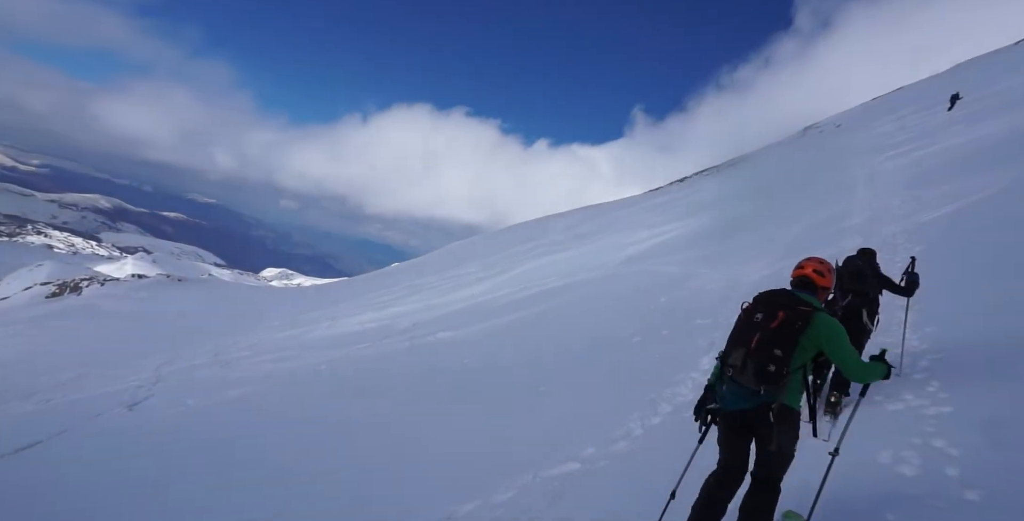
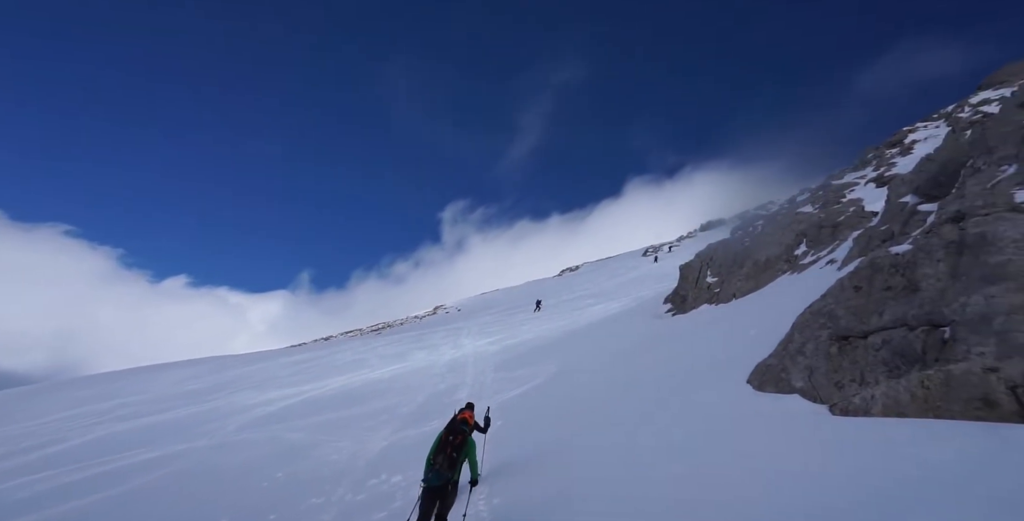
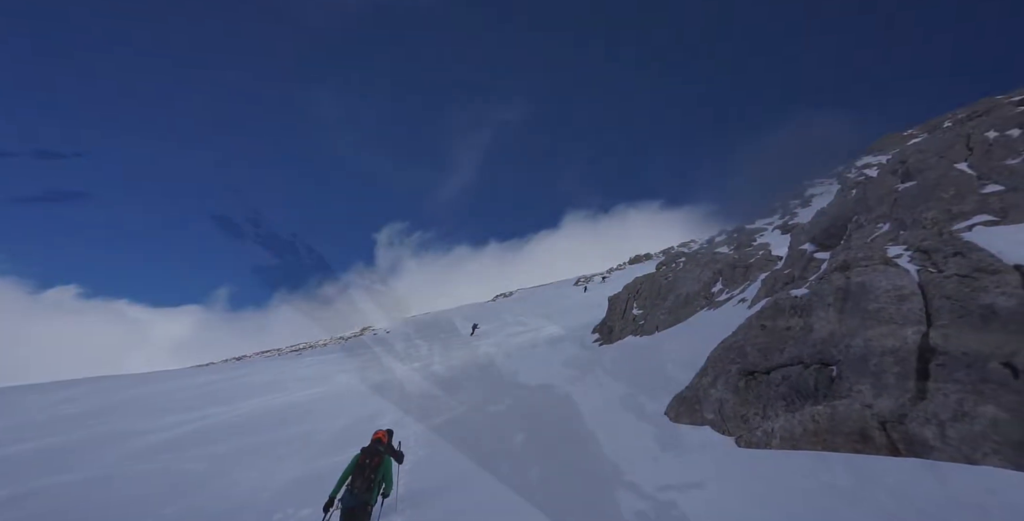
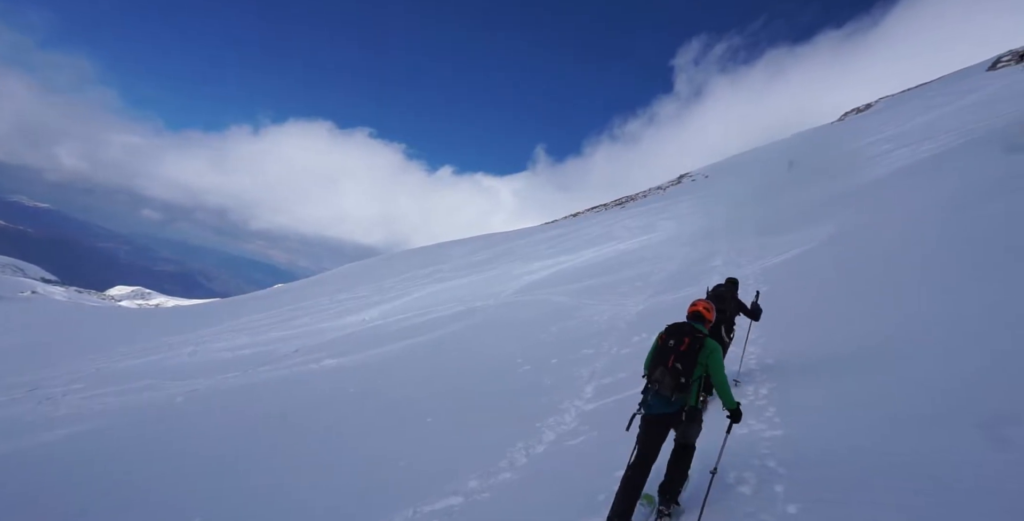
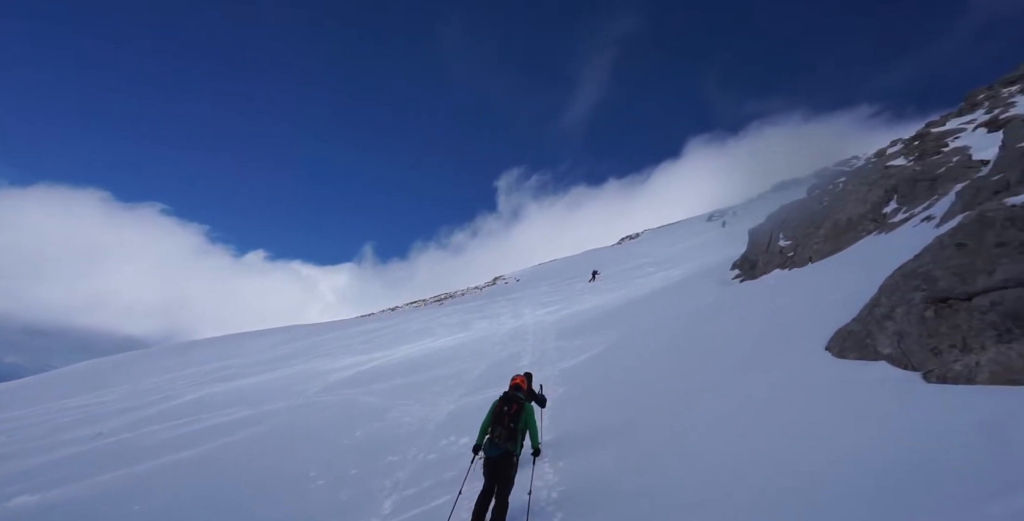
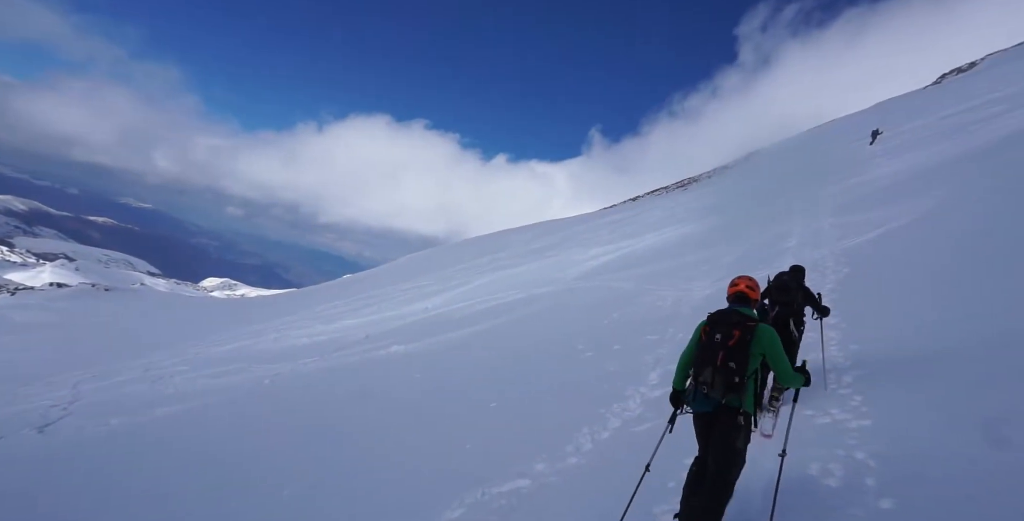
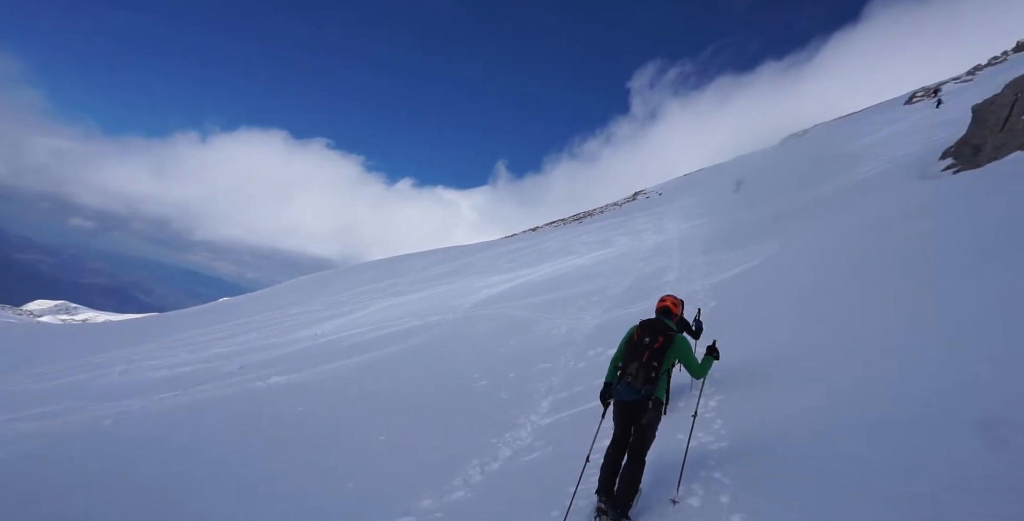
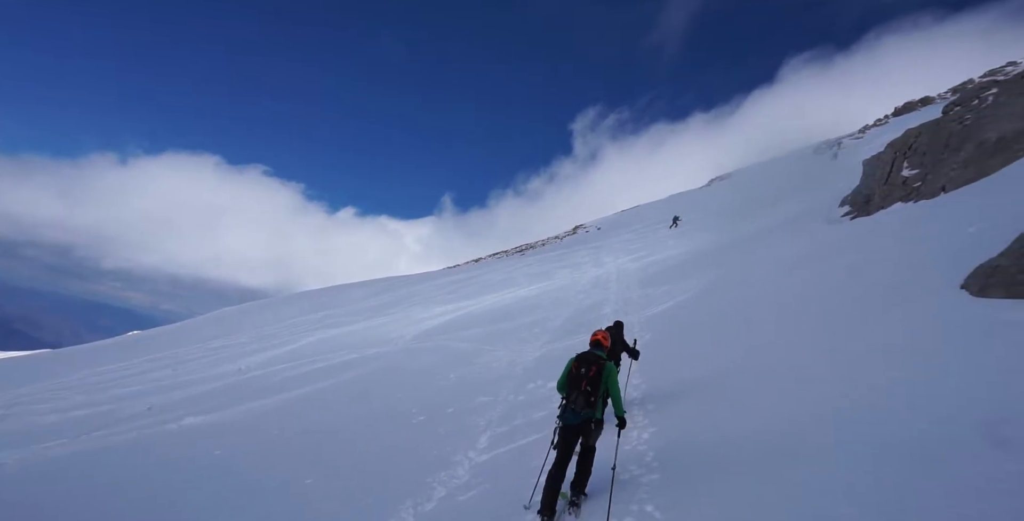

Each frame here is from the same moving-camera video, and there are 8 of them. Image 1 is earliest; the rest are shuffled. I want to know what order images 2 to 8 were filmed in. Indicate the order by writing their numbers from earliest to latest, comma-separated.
6, 4, 7, 8, 5, 2, 3
